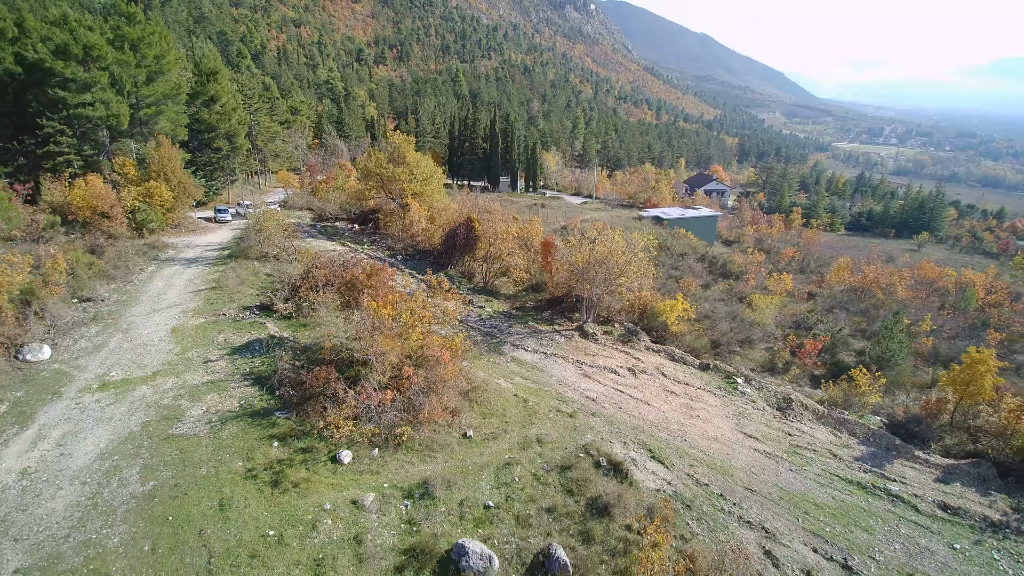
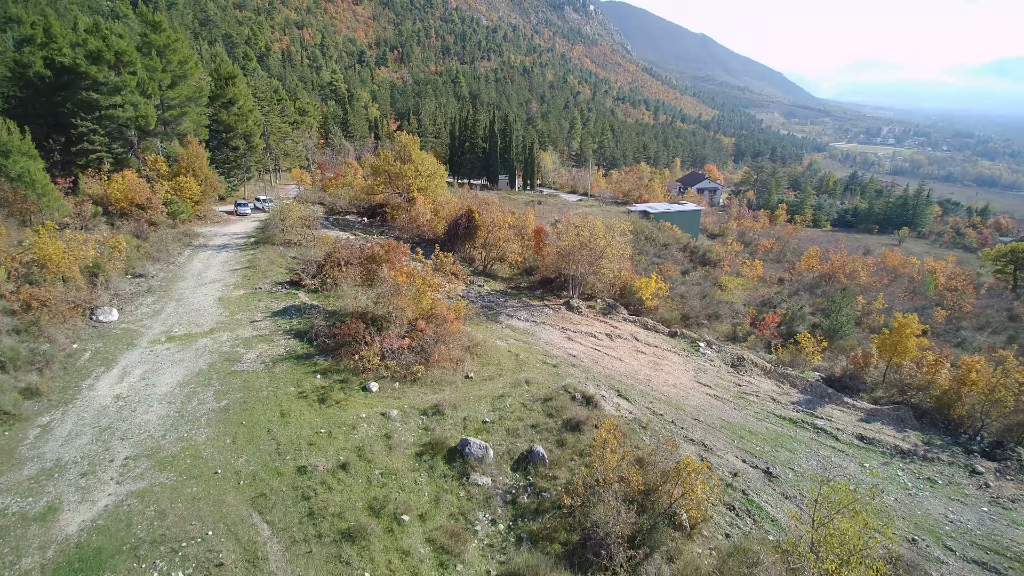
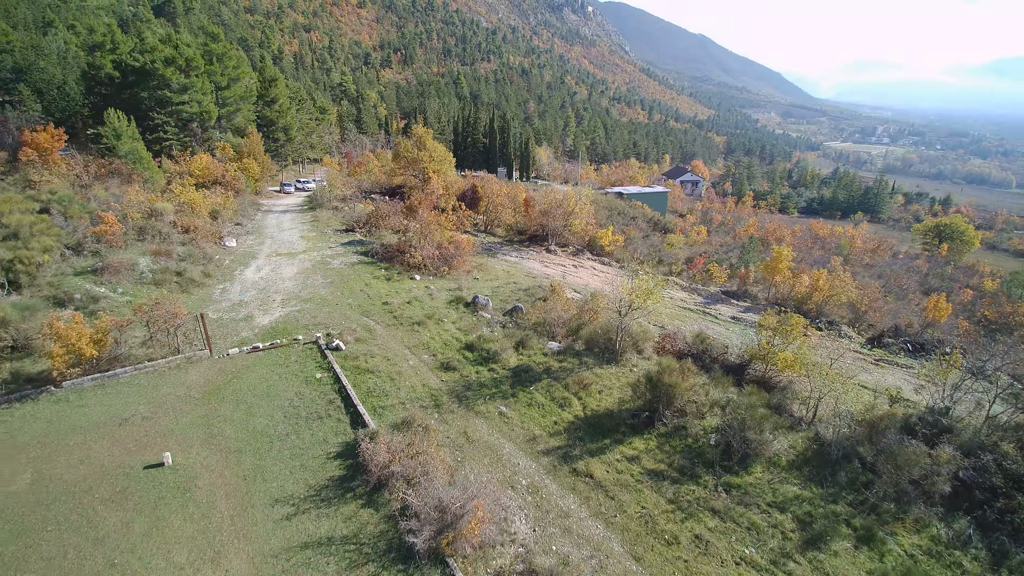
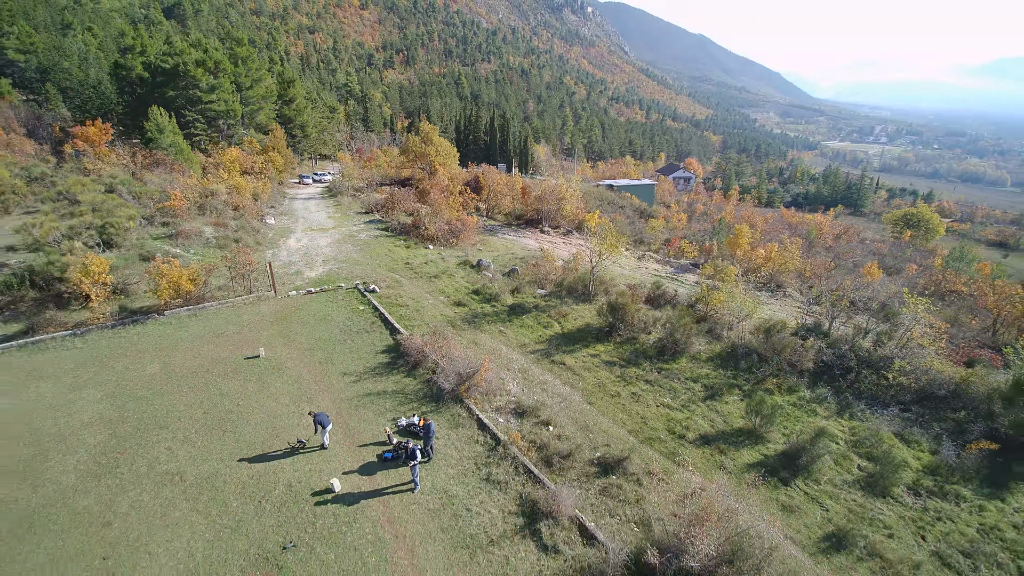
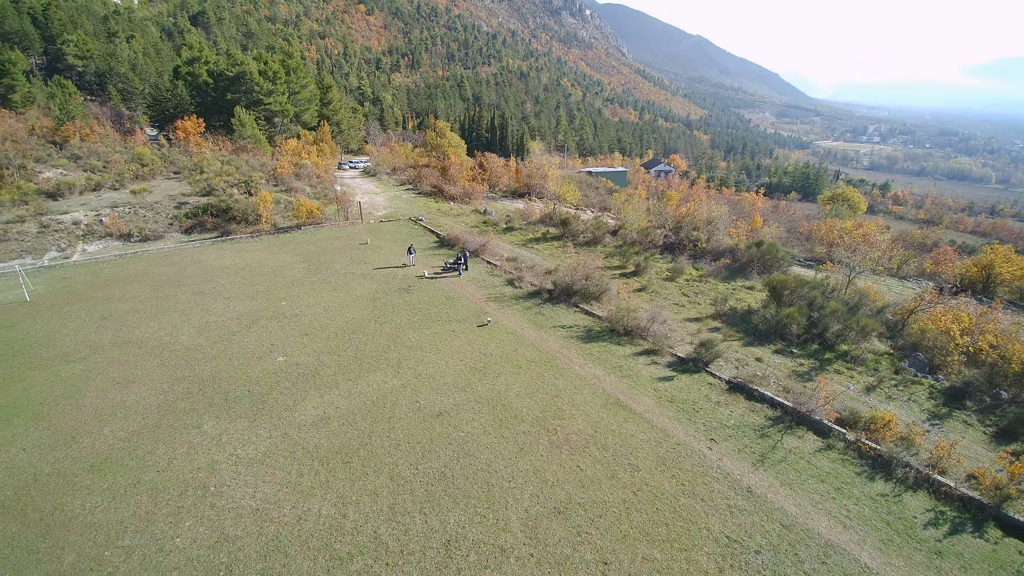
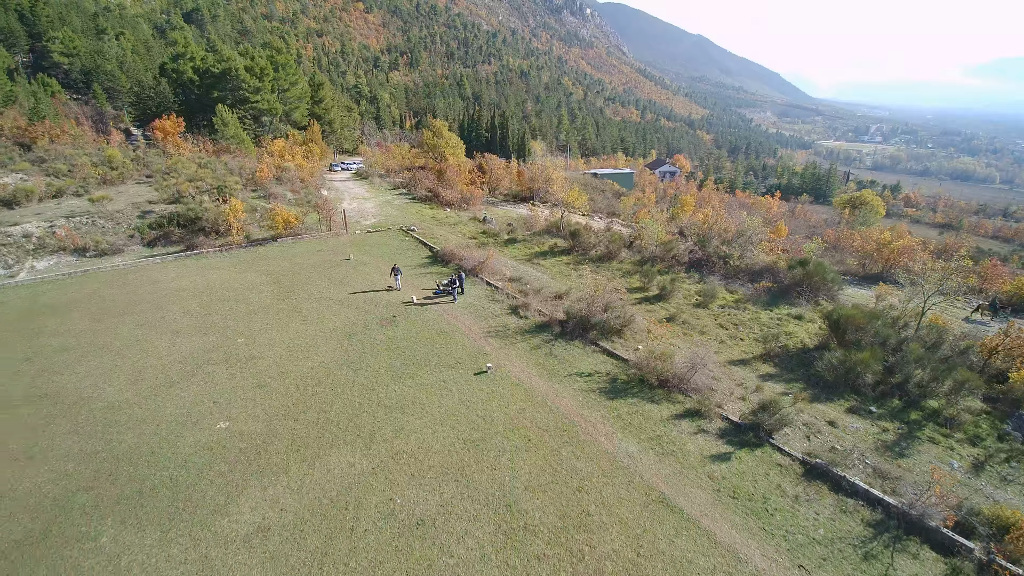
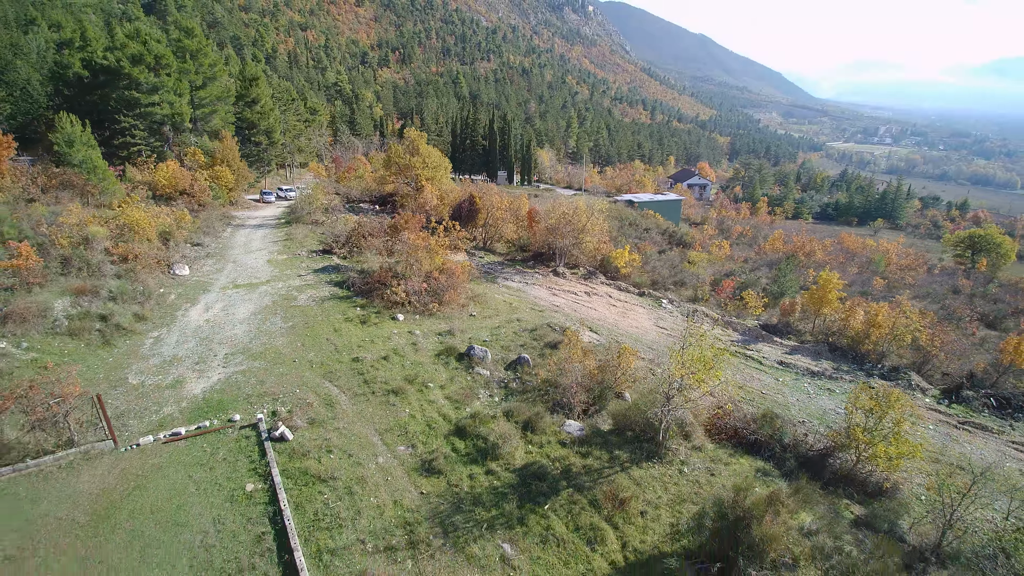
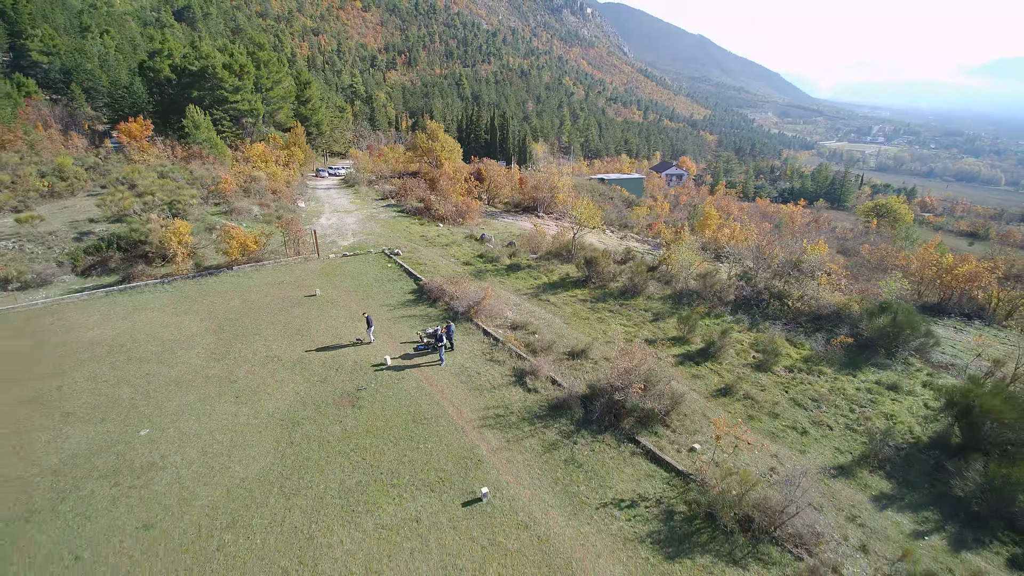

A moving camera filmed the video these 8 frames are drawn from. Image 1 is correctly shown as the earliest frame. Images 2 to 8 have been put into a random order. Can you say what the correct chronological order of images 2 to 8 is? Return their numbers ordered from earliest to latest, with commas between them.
2, 7, 3, 4, 8, 6, 5
